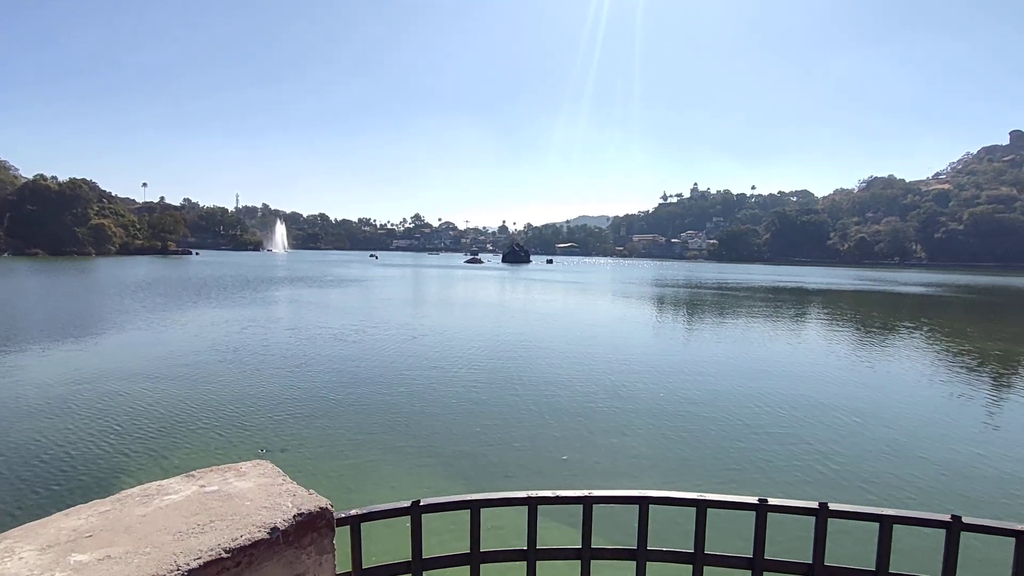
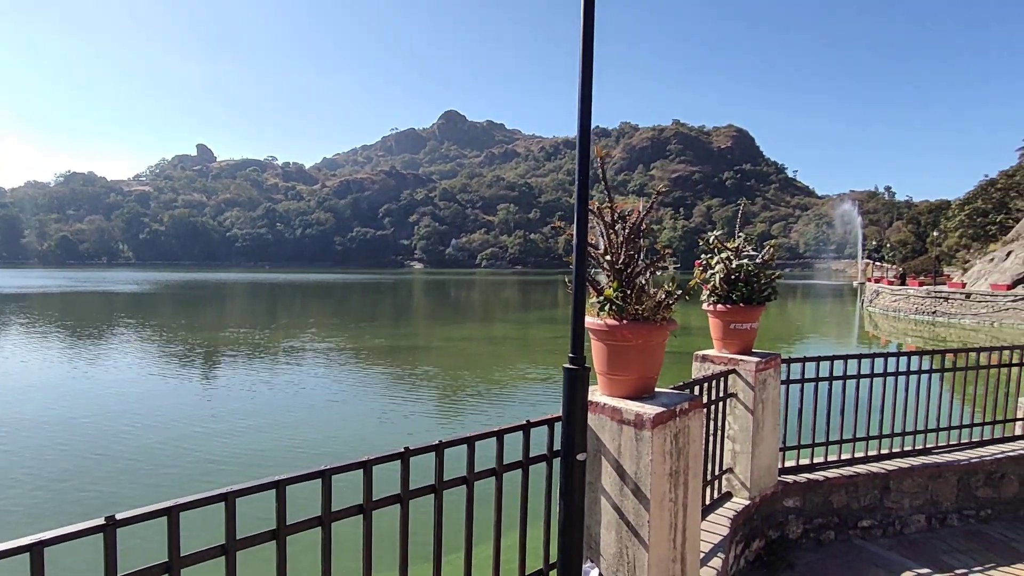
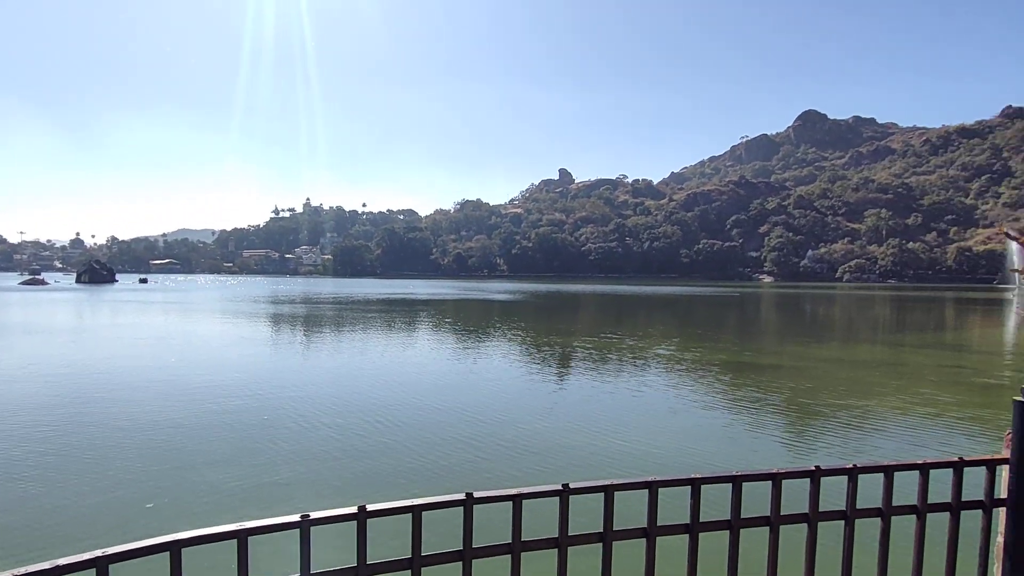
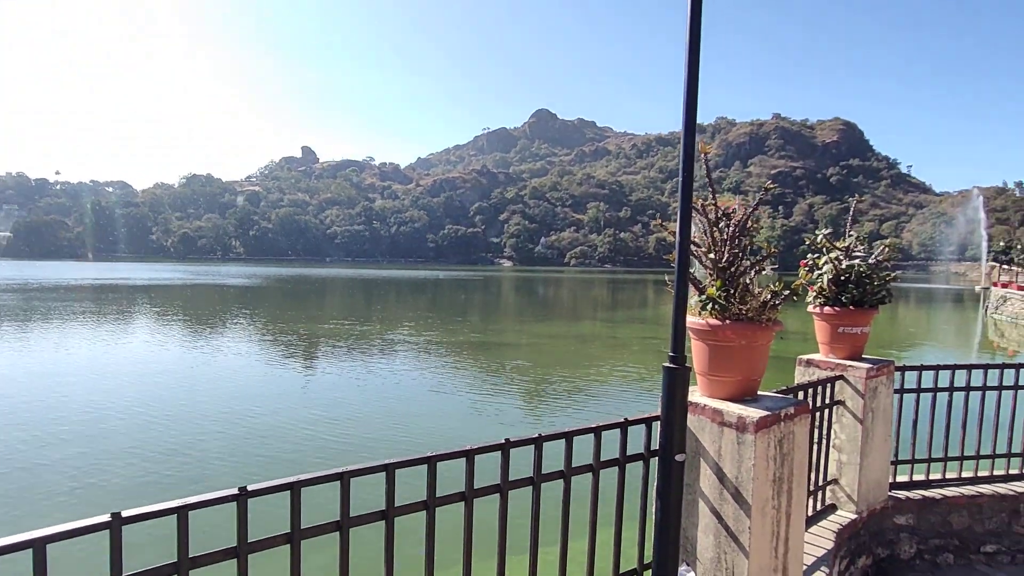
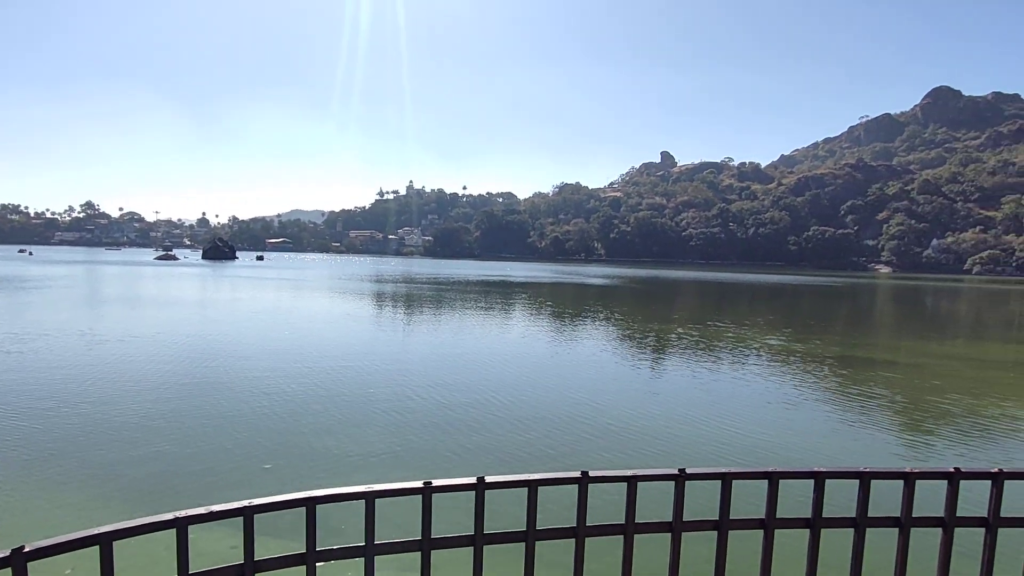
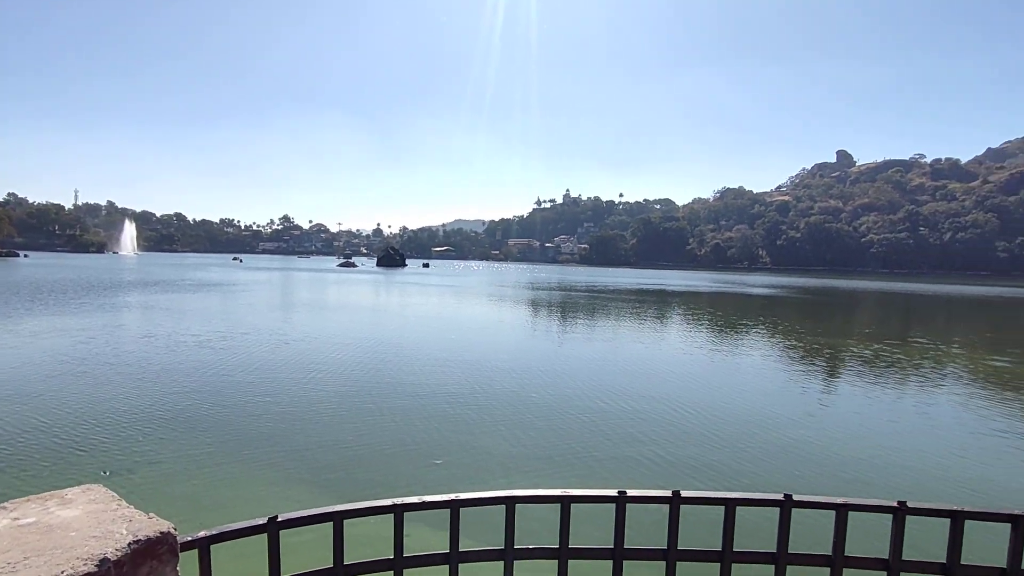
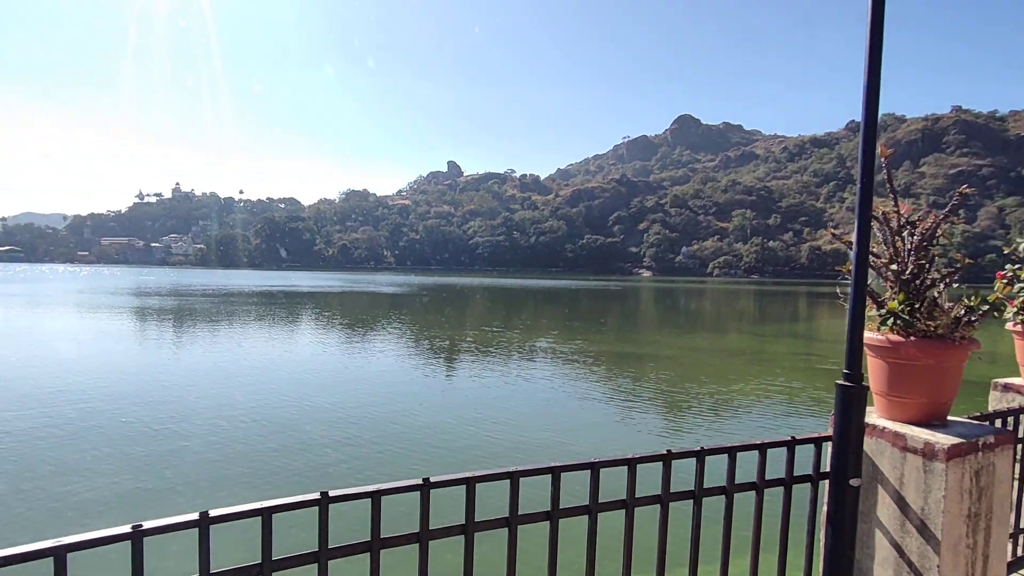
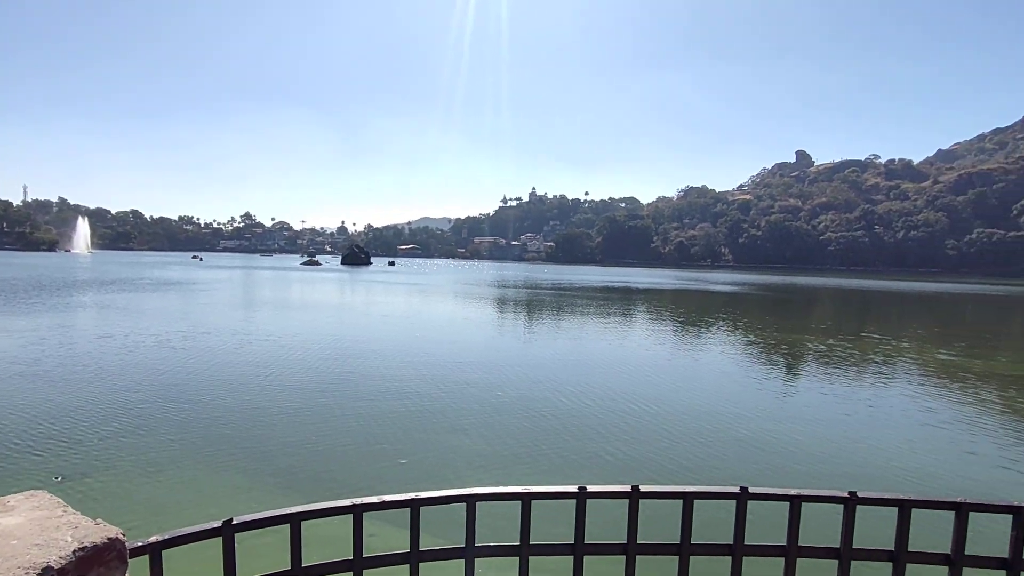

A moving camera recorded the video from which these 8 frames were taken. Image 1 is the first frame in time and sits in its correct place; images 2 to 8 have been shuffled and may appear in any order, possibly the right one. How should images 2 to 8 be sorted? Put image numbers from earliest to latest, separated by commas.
6, 8, 5, 3, 7, 4, 2
